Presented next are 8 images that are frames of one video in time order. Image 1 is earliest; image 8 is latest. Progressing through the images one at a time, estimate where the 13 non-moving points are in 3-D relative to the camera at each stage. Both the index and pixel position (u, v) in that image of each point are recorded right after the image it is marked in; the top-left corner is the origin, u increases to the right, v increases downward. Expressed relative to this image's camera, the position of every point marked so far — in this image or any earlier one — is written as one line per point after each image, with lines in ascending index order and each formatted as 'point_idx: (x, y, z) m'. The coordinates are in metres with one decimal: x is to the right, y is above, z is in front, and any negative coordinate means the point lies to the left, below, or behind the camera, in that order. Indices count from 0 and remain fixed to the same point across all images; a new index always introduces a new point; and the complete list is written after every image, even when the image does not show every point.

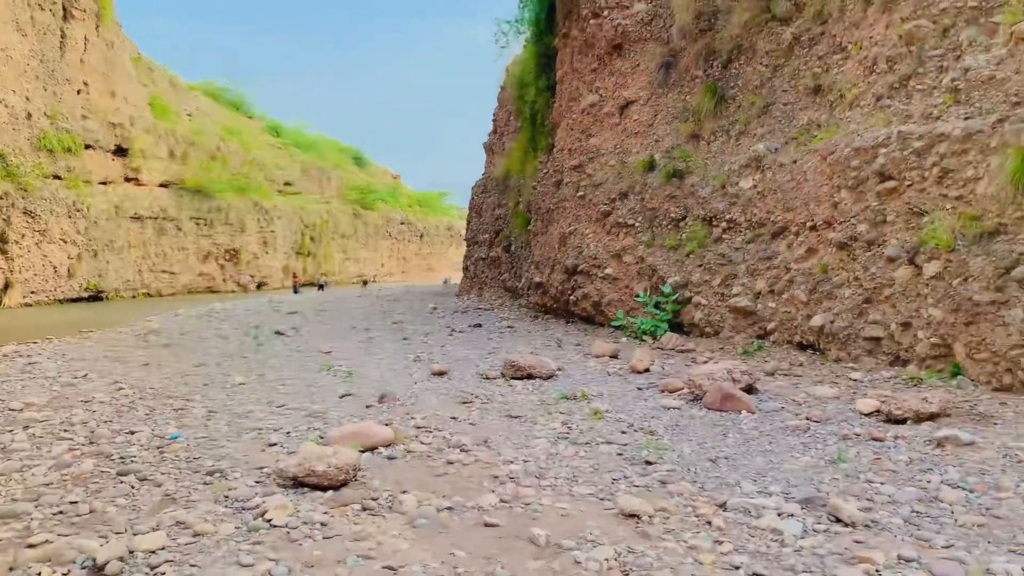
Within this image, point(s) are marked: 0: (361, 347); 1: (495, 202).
0: (-1.4, -0.5, +8.1) m
1: (-0.4, +1.7, +17.4) m
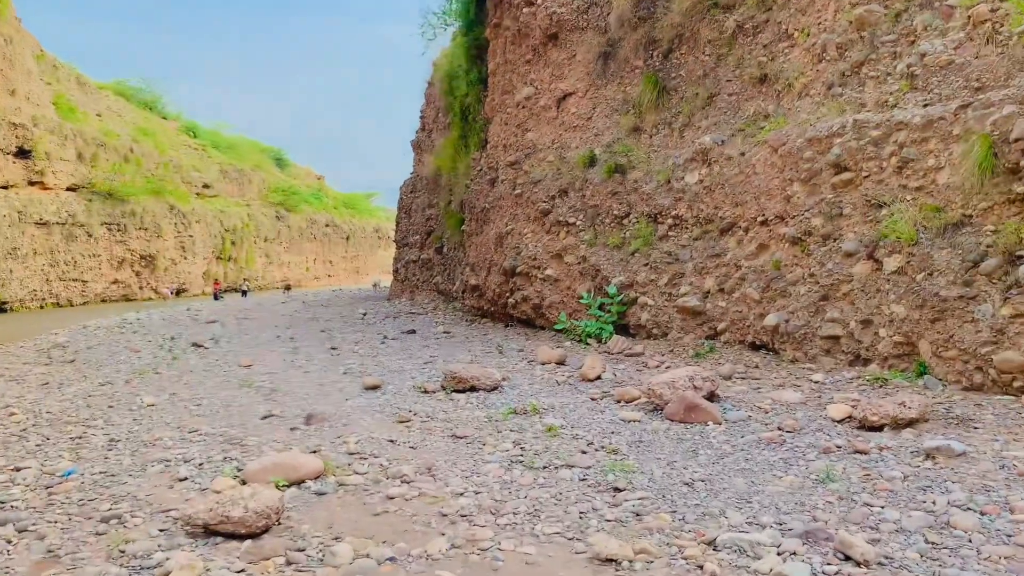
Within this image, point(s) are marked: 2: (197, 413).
0: (-1.9, -0.6, +7.5) m
1: (-1.7, +1.6, +16.9) m
2: (-1.8, -0.7, +5.1) m
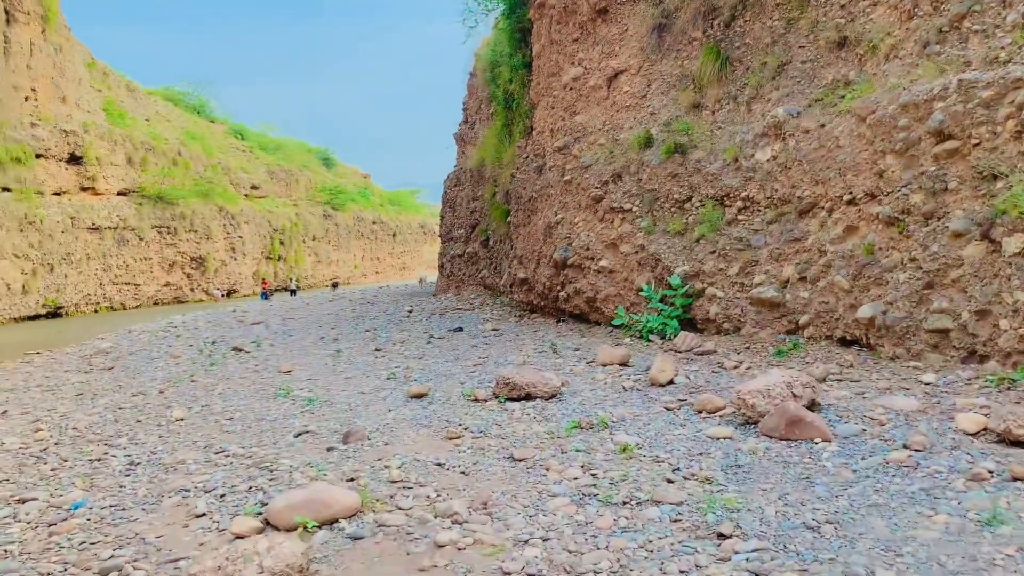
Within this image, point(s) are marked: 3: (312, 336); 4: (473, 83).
0: (-1.5, -0.6, +7.0) m
1: (-0.8, +1.7, +16.4) m
2: (-1.5, -0.7, +4.6) m
3: (-2.2, -0.5, +9.7) m
4: (-0.8, +4.1, +17.6) m
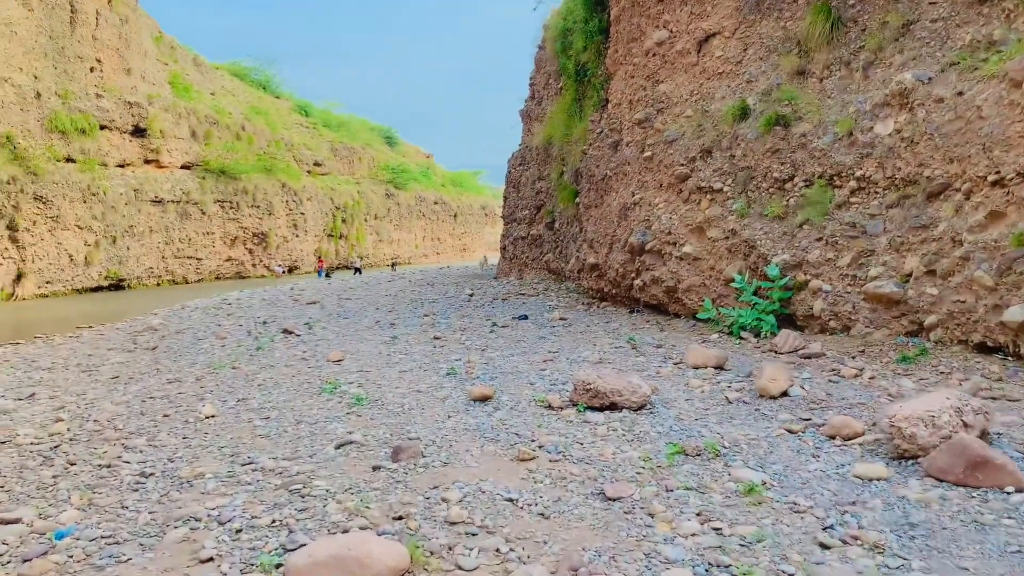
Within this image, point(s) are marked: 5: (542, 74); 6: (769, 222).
0: (-1.0, -0.5, +6.4) m
1: (+0.4, +2.0, +15.6) m
2: (-1.1, -0.7, +4.0) m
3: (-1.5, -0.3, +9.1) m
4: (+0.6, +4.5, +16.8) m
5: (+0.6, +4.1, +16.6) m
6: (+1.9, +0.5, +6.3) m
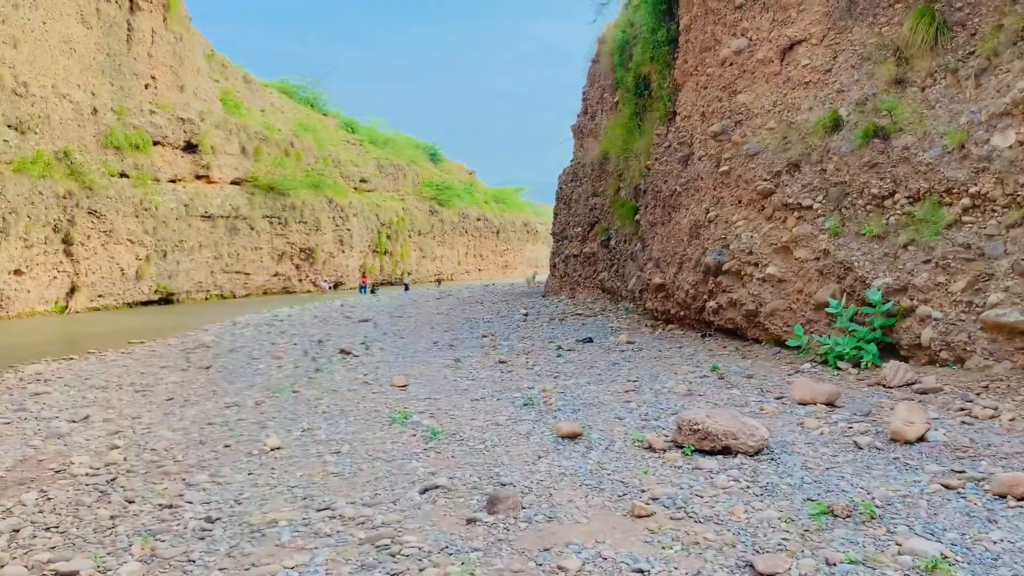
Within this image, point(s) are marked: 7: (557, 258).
0: (-0.5, -0.6, +6.0) m
1: (+1.3, +1.7, +15.2) m
2: (-0.7, -0.8, +3.6) m
3: (-0.9, -0.5, +8.8) m
4: (+1.6, +4.1, +16.4) m
5: (+1.6, +3.7, +16.3) m
6: (+2.4, +0.3, +5.9) m
7: (+0.9, +0.6, +16.4) m
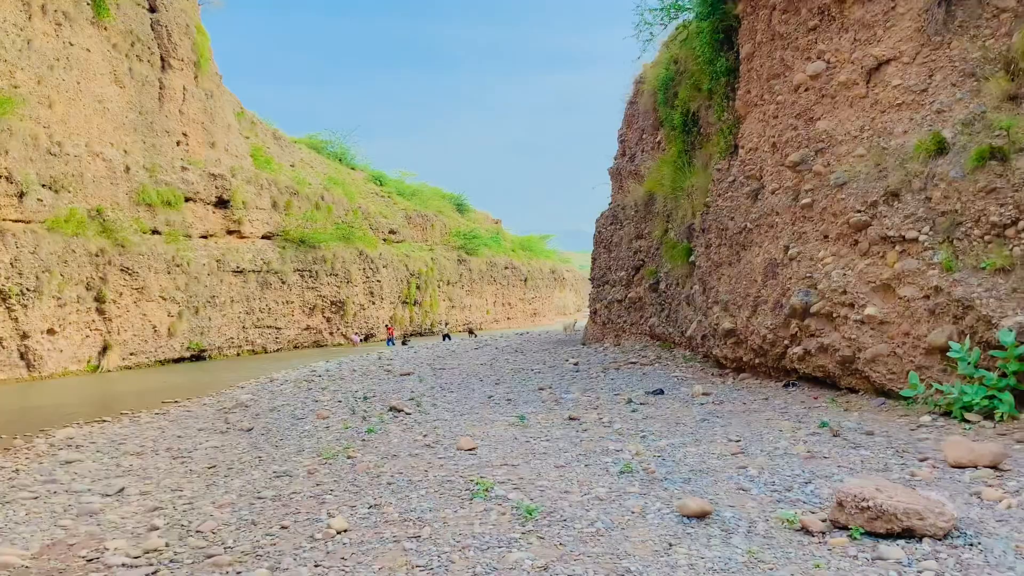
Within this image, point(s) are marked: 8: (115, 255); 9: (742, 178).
0: (0.0, -0.9, +5.4) m
1: (+2.0, +0.9, +14.6) m
2: (-0.3, -0.9, +3.0) m
3: (-0.3, -1.0, +8.2) m
4: (+2.3, +3.2, +16.0) m
5: (+2.3, +2.9, +15.8) m
6: (+2.9, +0.1, +5.2) m
7: (+1.6, -0.3, +15.8) m
8: (-8.2, +0.7, +17.9) m
9: (+2.2, +1.0, +8.2) m
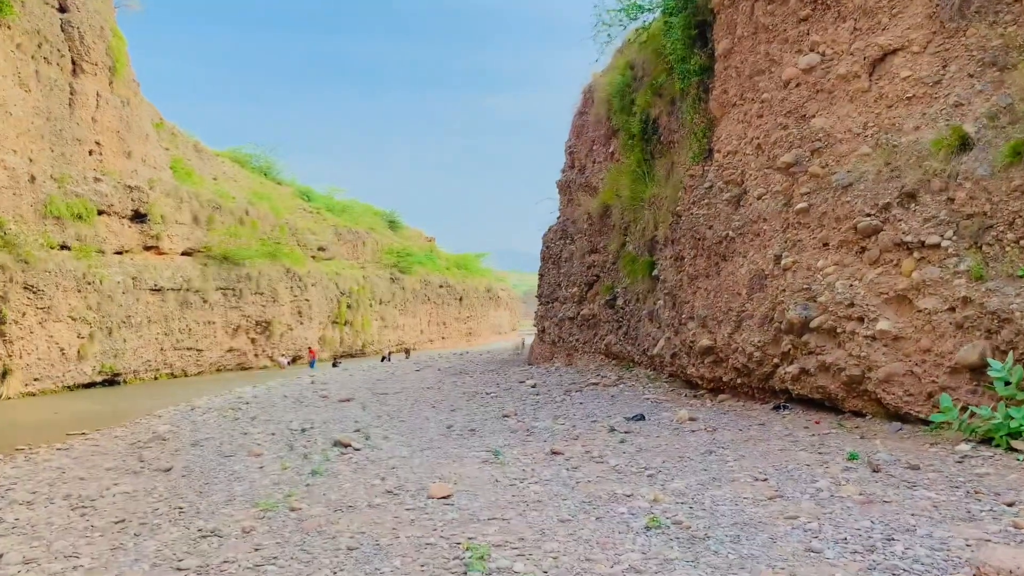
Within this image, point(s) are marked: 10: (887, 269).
0: (-0.1, -1.0, +4.5) m
1: (+1.1, +0.6, +14.0) m
2: (-0.2, -1.0, +2.1) m
3: (-0.7, -1.1, +7.3) m
4: (+1.3, +2.9, +15.3) m
5: (+1.3, +2.6, +15.2) m
6: (+2.7, 0.0, +4.6) m
7: (+0.6, -0.6, +15.1) m
8: (-9.3, +0.3, +16.4) m
9: (+1.8, +0.9, +7.6) m
10: (+2.4, +0.1, +5.4) m
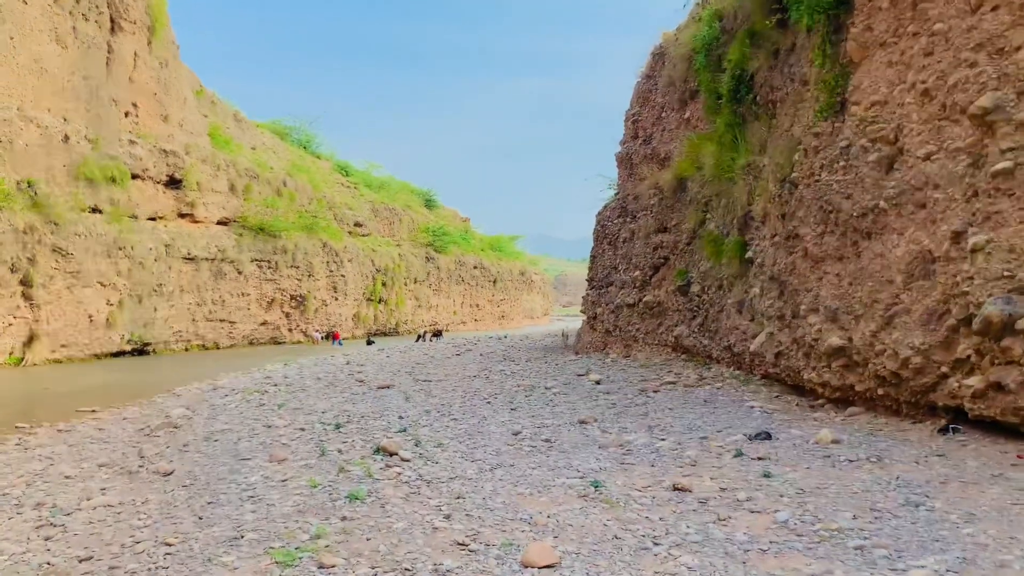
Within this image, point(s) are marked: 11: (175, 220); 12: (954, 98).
0: (+0.4, -0.9, +3.1) m
1: (+2.0, +0.9, +12.4) m
2: (+0.1, -0.9, +0.7) m
3: (-0.1, -0.9, +5.9) m
4: (+2.3, +3.2, +13.8) m
5: (+2.3, +2.9, +13.6) m
6: (+3.2, 0.0, +3.0) m
7: (+1.5, -0.3, +13.6) m
8: (-8.4, +1.0, +15.3) m
9: (+2.5, +1.0, +6.1) m
10: (+2.9, +0.2, +3.9) m
11: (-7.8, +1.7, +19.8) m
12: (+2.6, +1.1, +5.2) m
